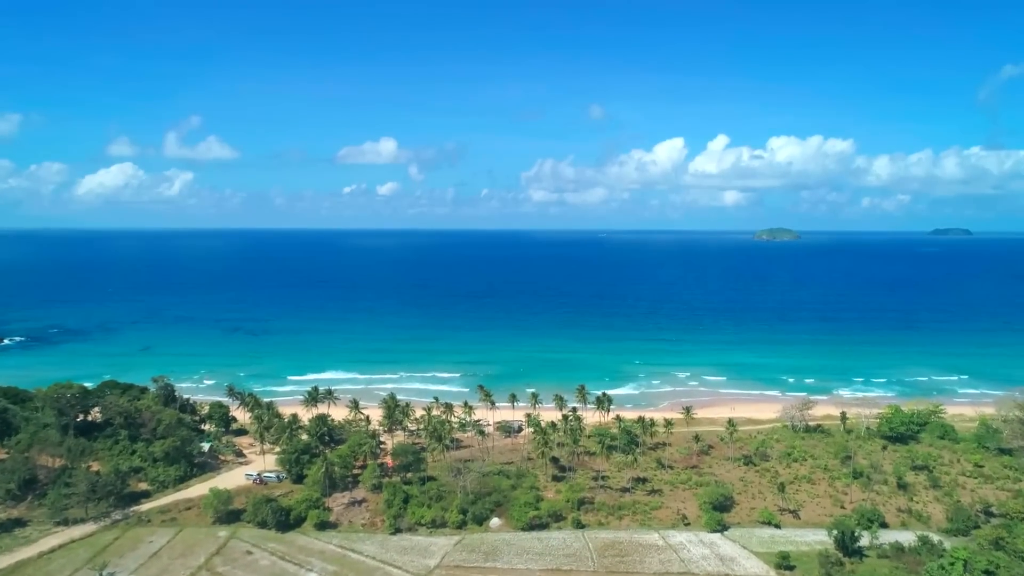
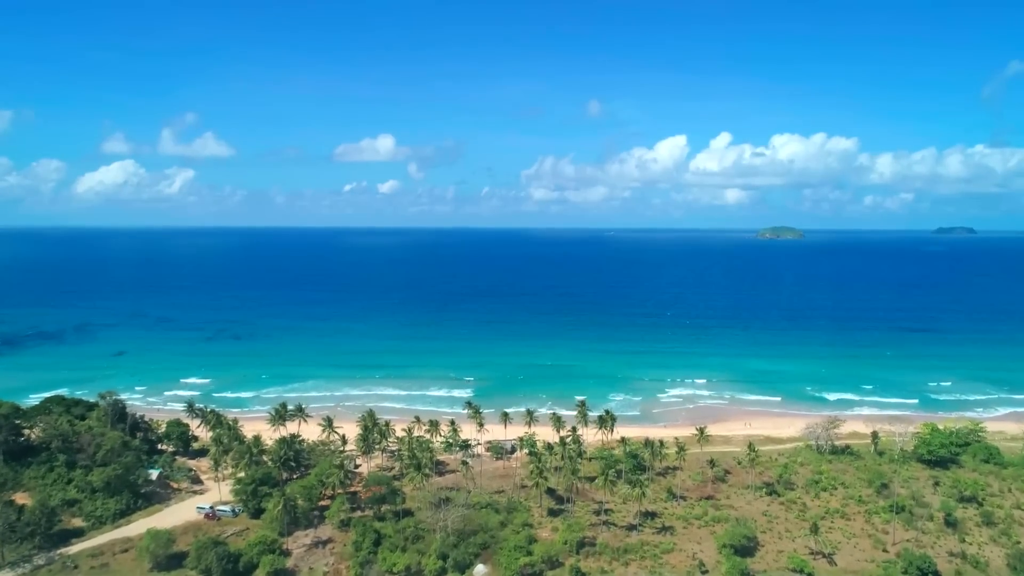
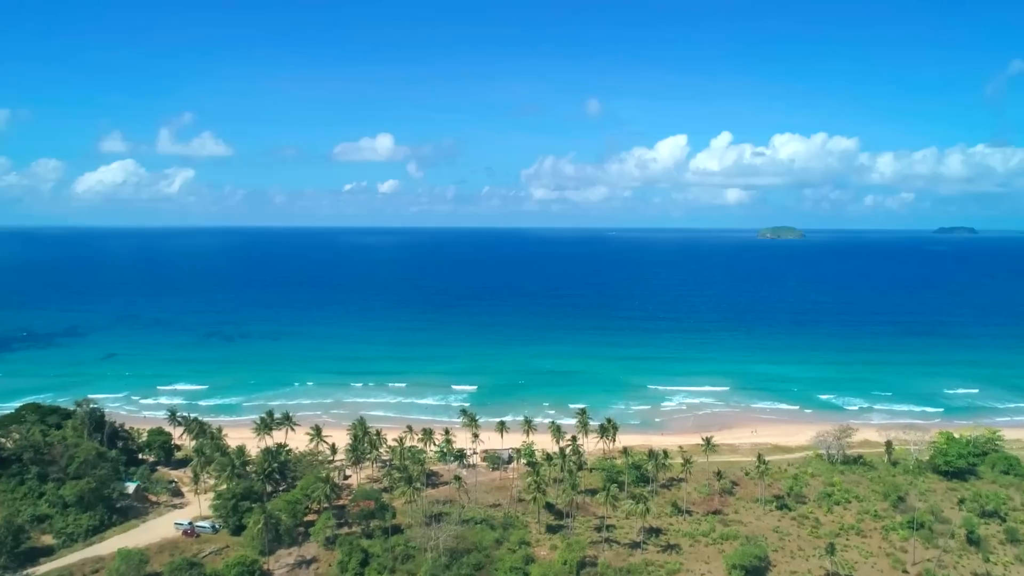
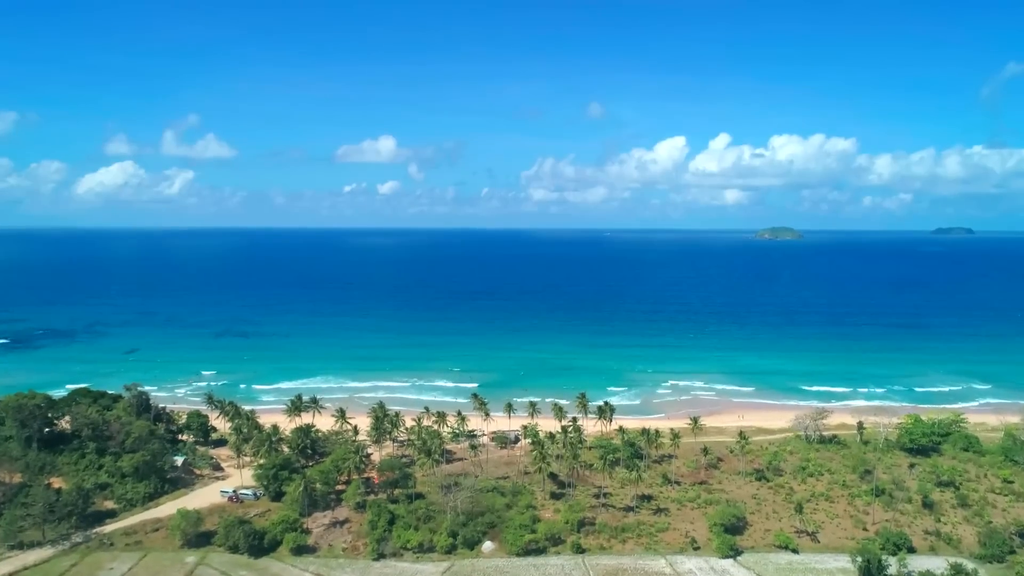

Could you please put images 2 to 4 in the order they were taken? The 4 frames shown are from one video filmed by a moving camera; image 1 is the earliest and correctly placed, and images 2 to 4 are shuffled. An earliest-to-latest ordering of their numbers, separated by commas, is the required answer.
4, 2, 3
